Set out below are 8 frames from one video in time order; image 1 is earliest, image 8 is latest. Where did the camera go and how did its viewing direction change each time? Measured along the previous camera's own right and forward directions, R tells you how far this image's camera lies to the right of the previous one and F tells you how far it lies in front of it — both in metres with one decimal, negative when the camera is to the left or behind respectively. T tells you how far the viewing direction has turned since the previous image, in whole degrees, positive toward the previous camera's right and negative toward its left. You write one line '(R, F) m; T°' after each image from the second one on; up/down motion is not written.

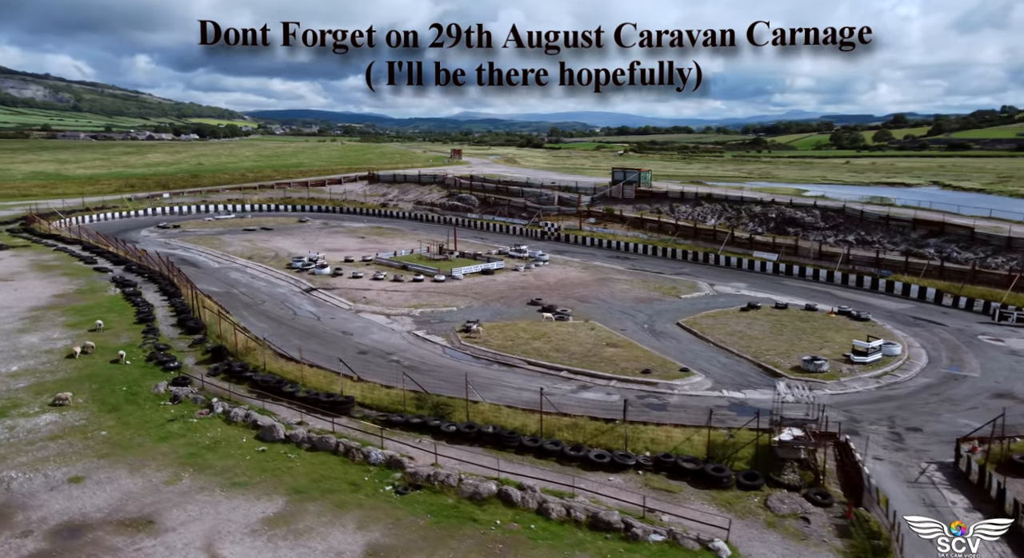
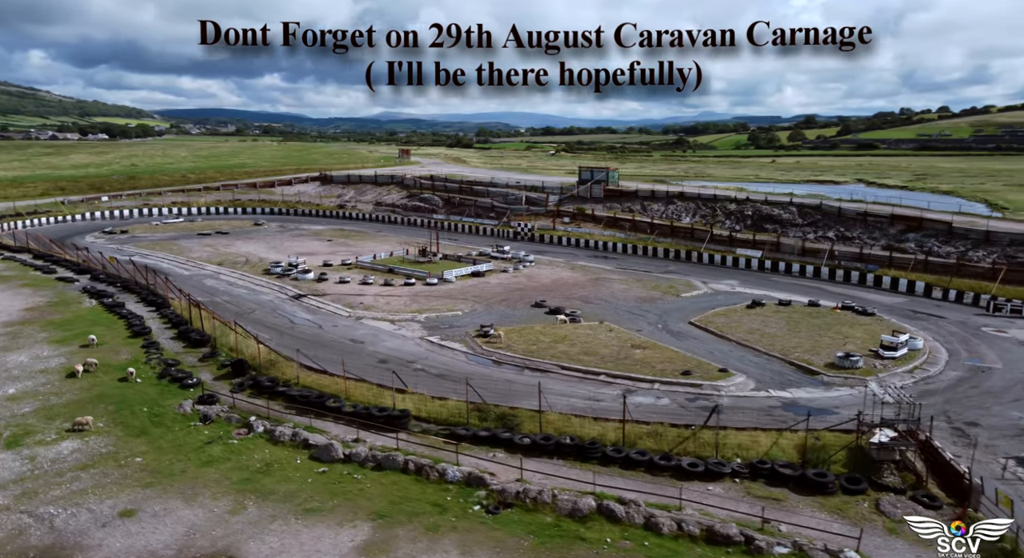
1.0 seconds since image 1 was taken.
(-3.8, +1.3) m; +4°
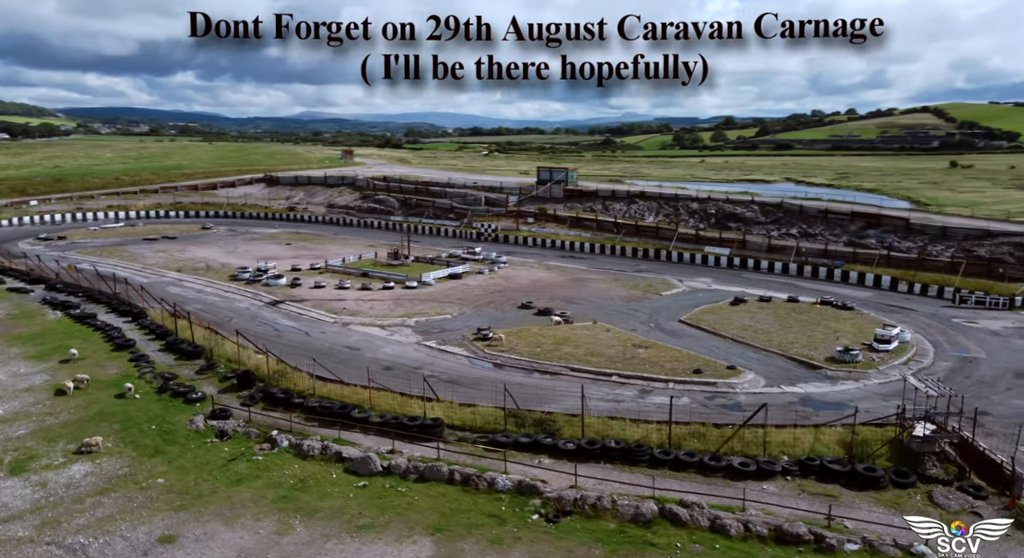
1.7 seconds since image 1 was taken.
(-2.8, +0.6) m; +5°
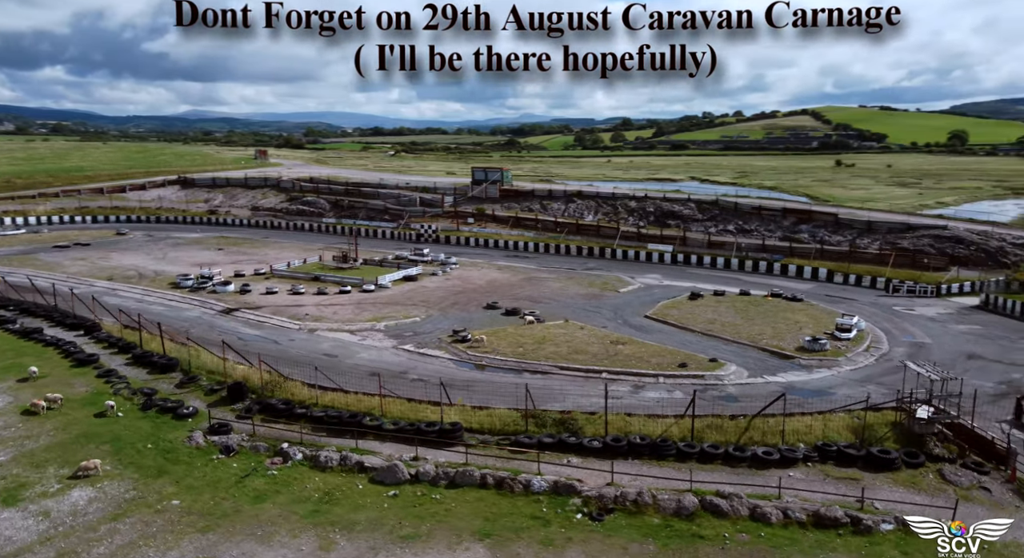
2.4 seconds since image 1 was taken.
(-2.9, +0.3) m; +7°
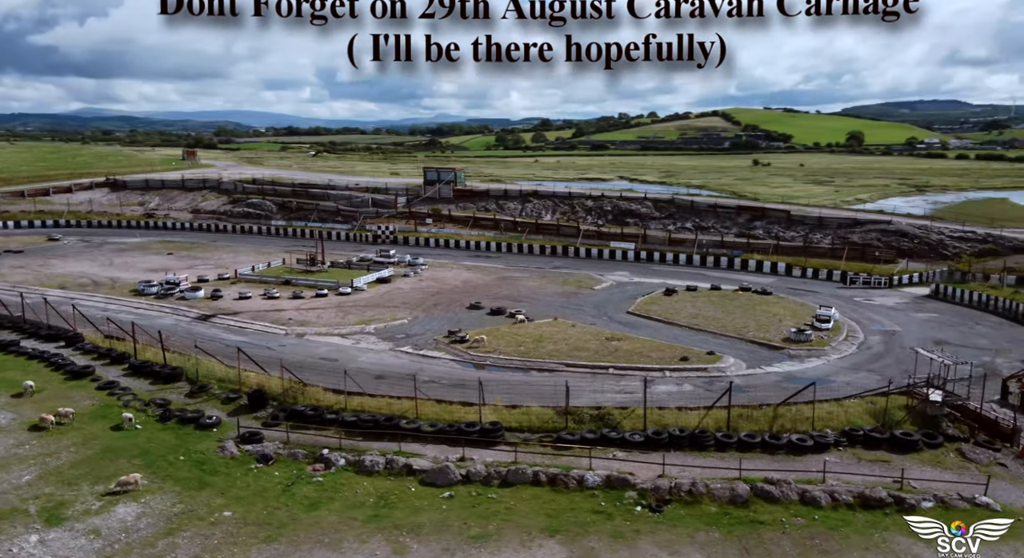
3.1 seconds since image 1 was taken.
(-3.0, 0.0) m; +5°
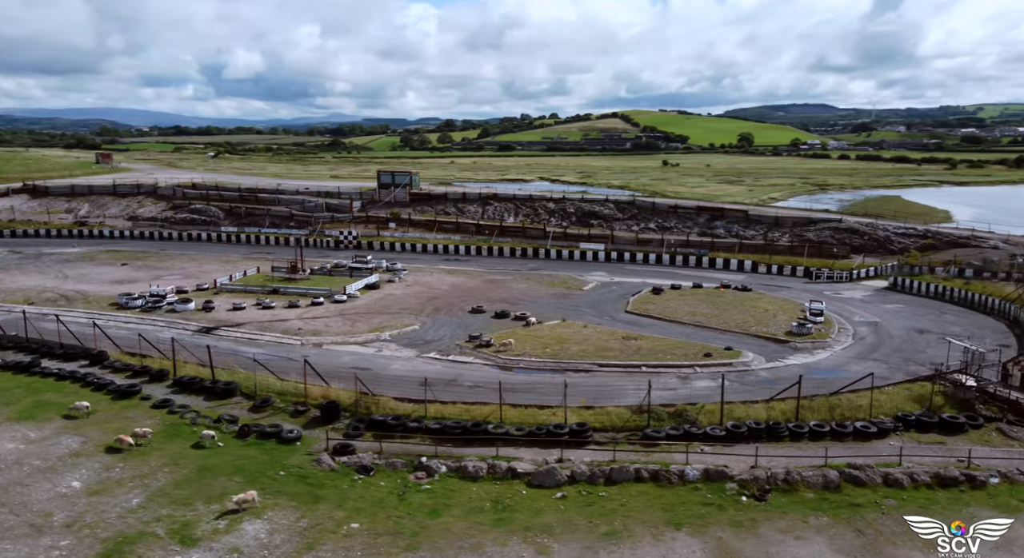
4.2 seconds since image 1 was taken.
(-4.7, -0.4) m; +6°
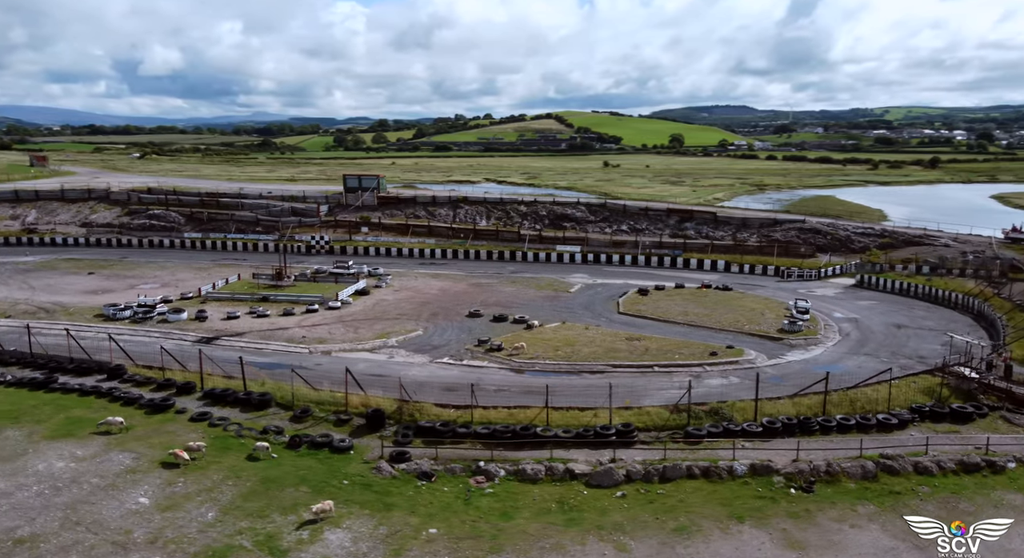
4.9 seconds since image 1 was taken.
(-3.0, -0.5) m; +4°
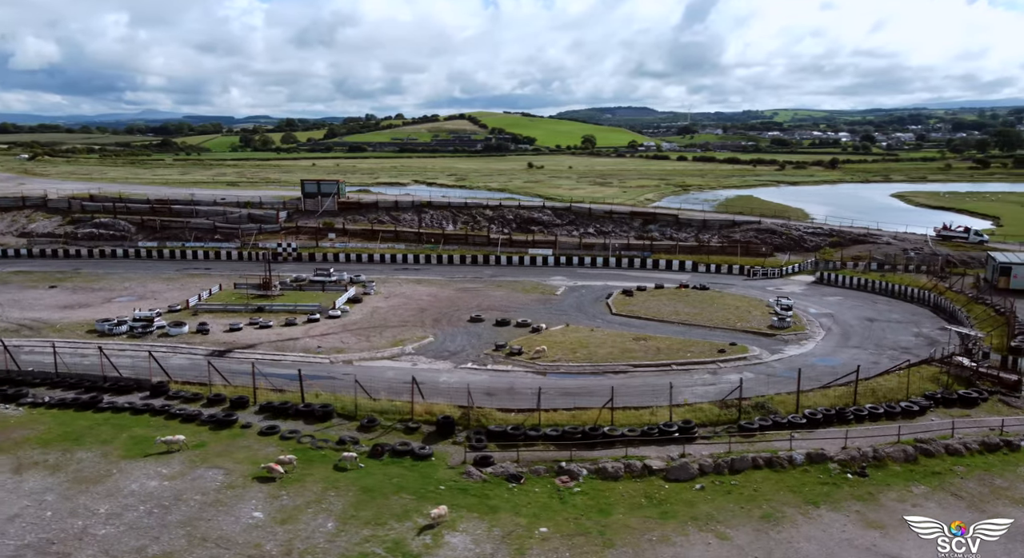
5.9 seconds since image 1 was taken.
(-4.3, -0.9) m; +5°
